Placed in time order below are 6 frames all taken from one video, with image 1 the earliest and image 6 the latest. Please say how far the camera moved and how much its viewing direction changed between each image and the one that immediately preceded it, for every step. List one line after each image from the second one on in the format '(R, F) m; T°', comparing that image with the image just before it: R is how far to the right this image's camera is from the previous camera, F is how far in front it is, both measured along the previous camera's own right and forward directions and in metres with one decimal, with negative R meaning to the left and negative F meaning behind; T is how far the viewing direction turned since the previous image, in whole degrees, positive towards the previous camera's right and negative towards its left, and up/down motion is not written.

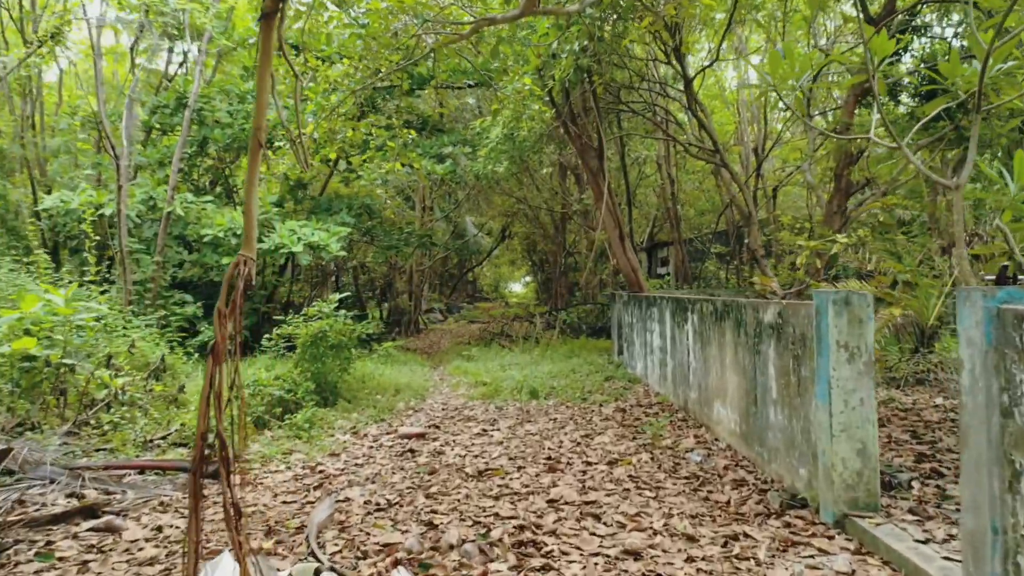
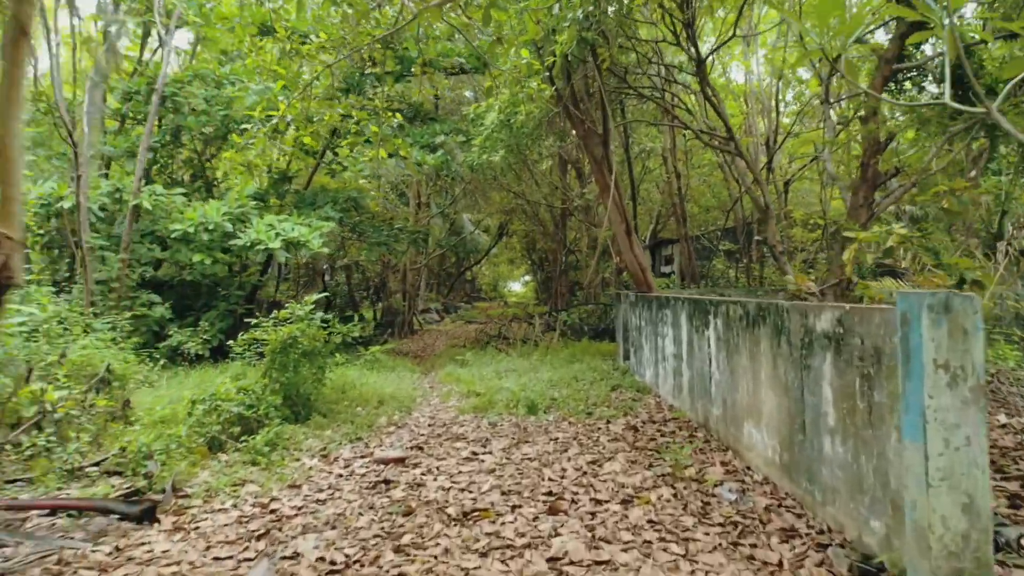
(0.0, +0.6) m; 0°
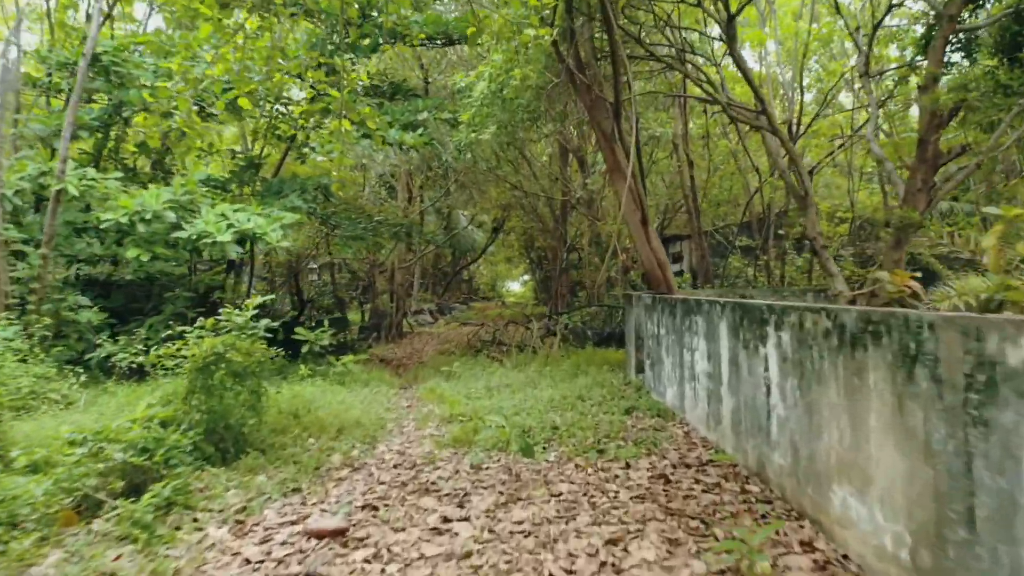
(0.0, +1.1) m; 0°
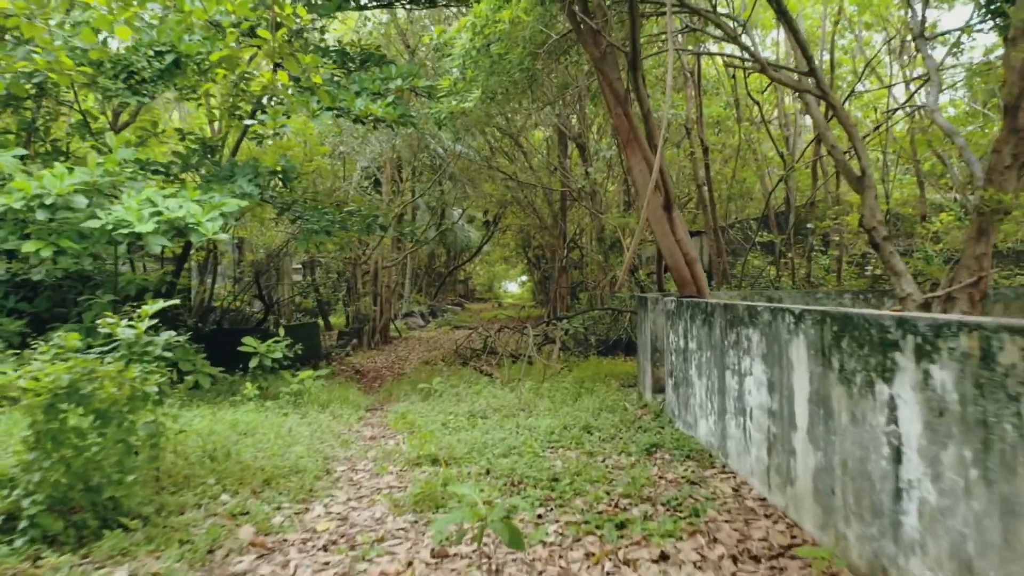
(+0.1, +1.2) m; 0°
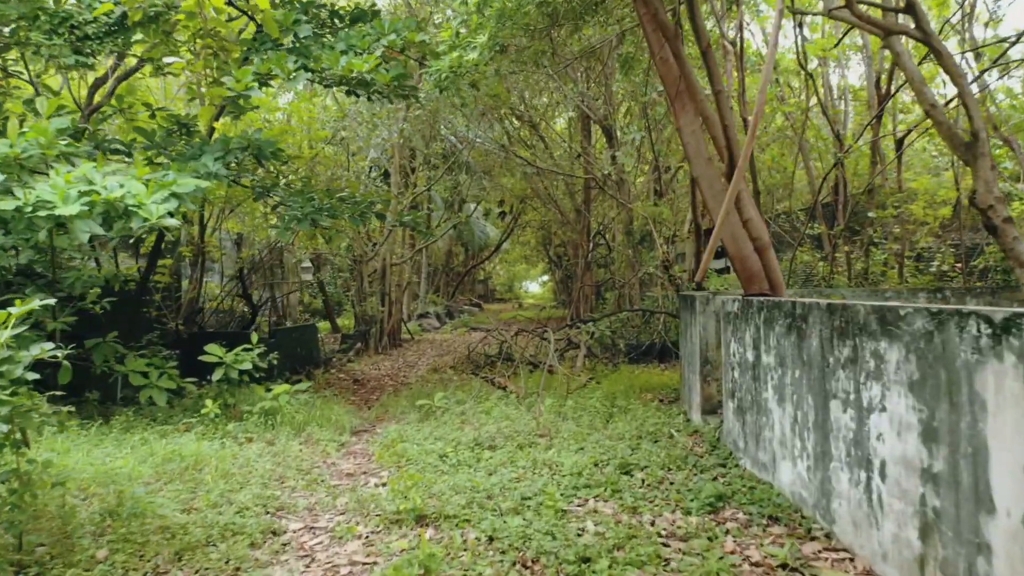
(0.0, +1.0) m; -1°
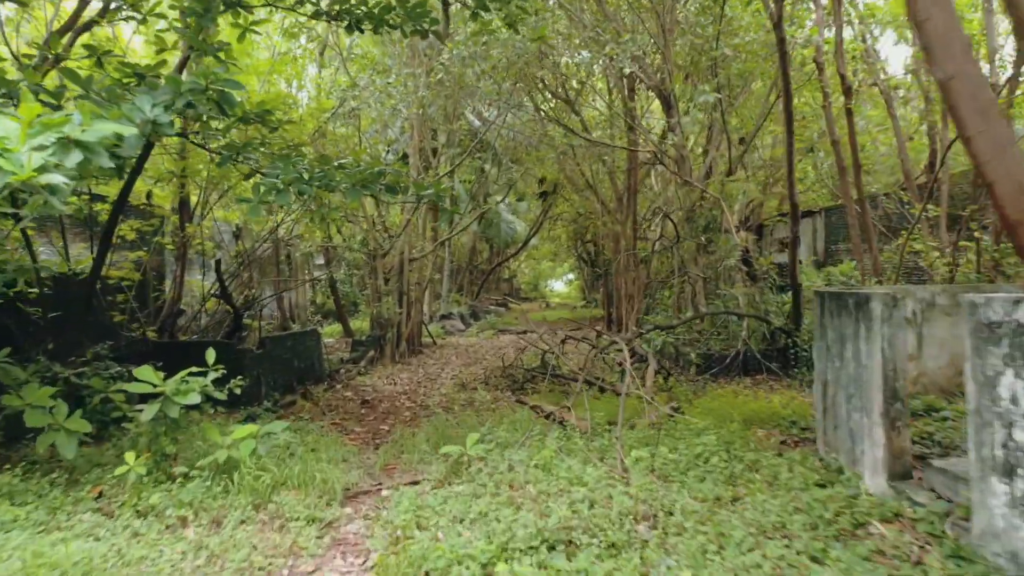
(-0.2, +1.6) m; -1°
